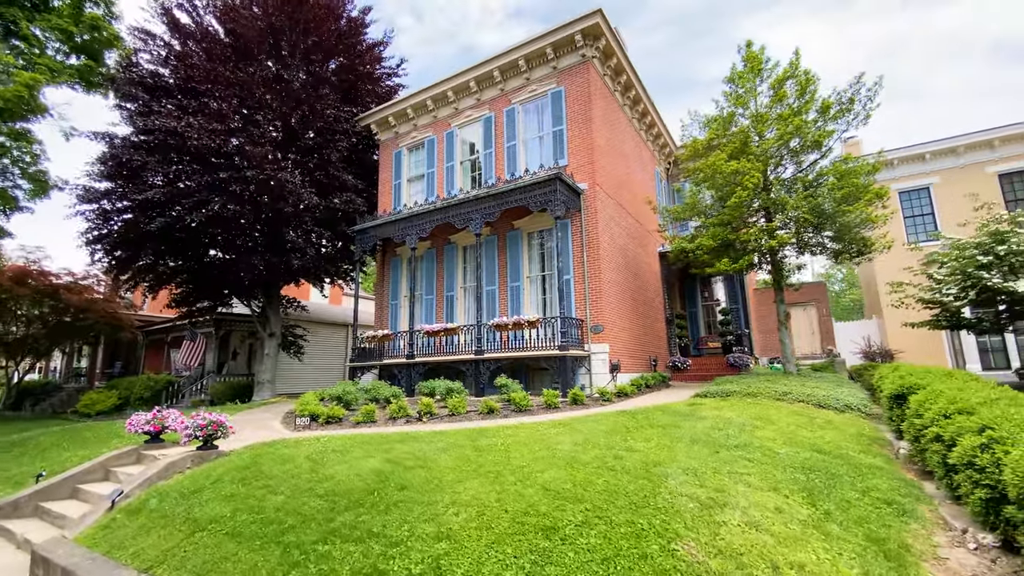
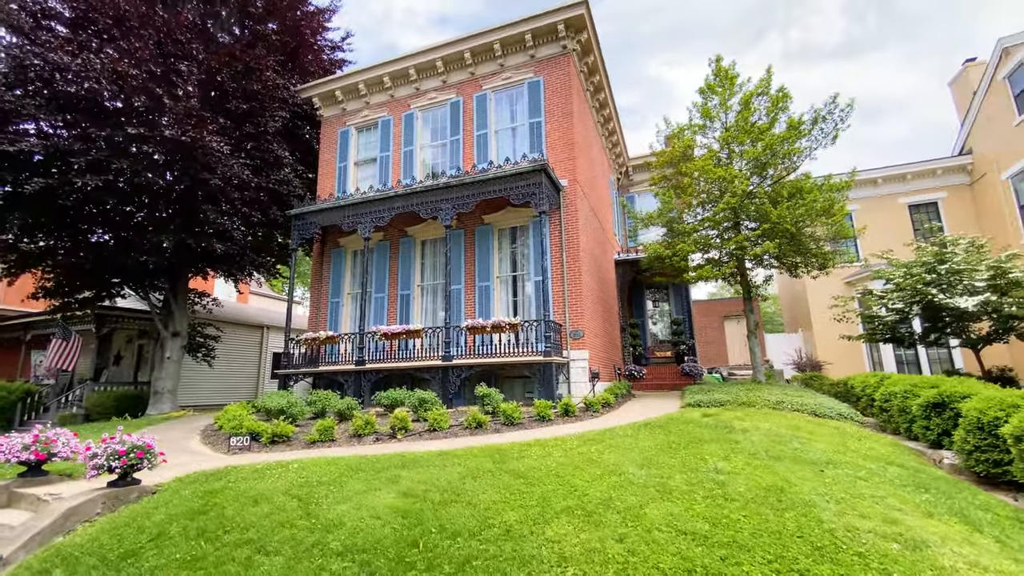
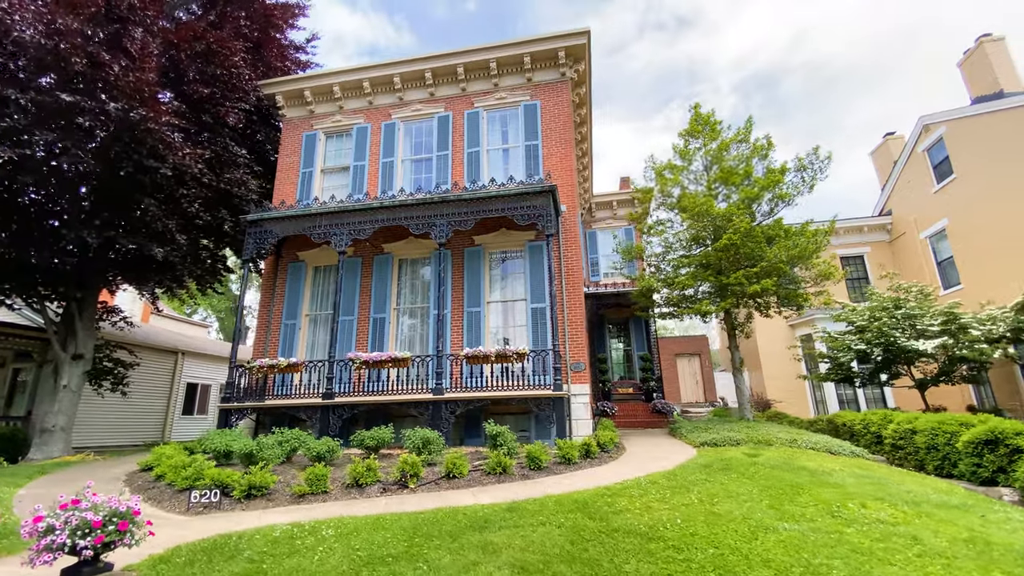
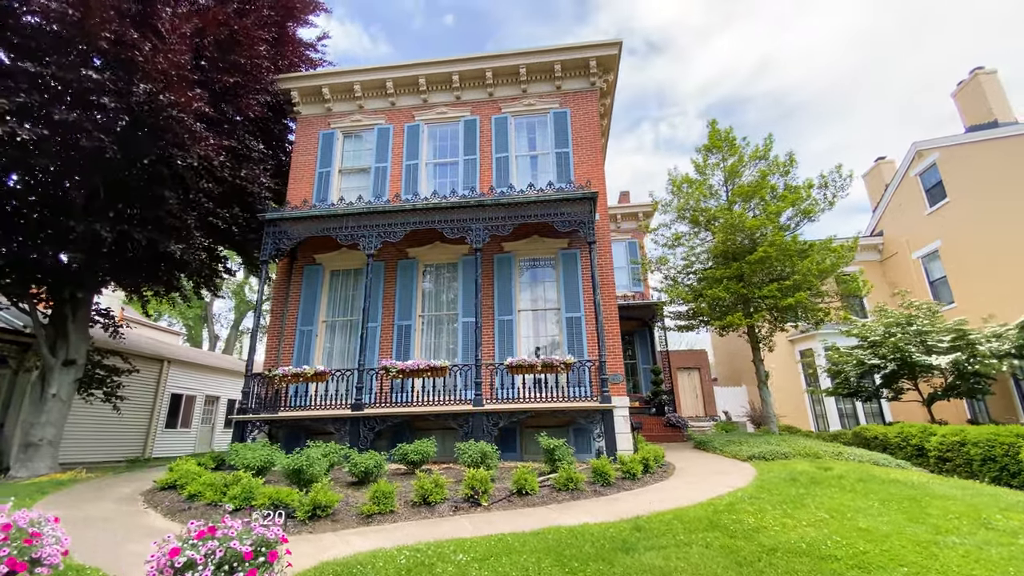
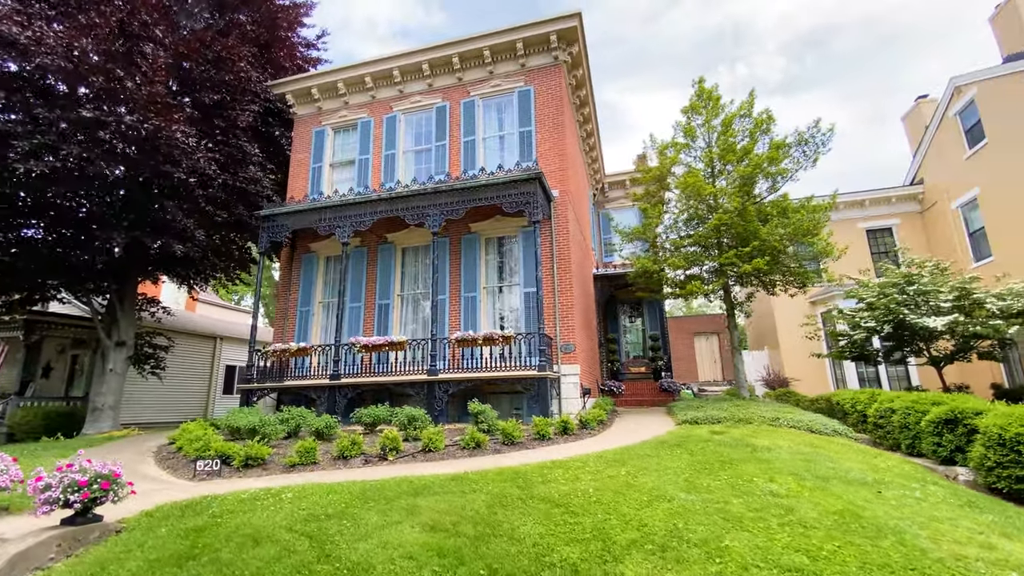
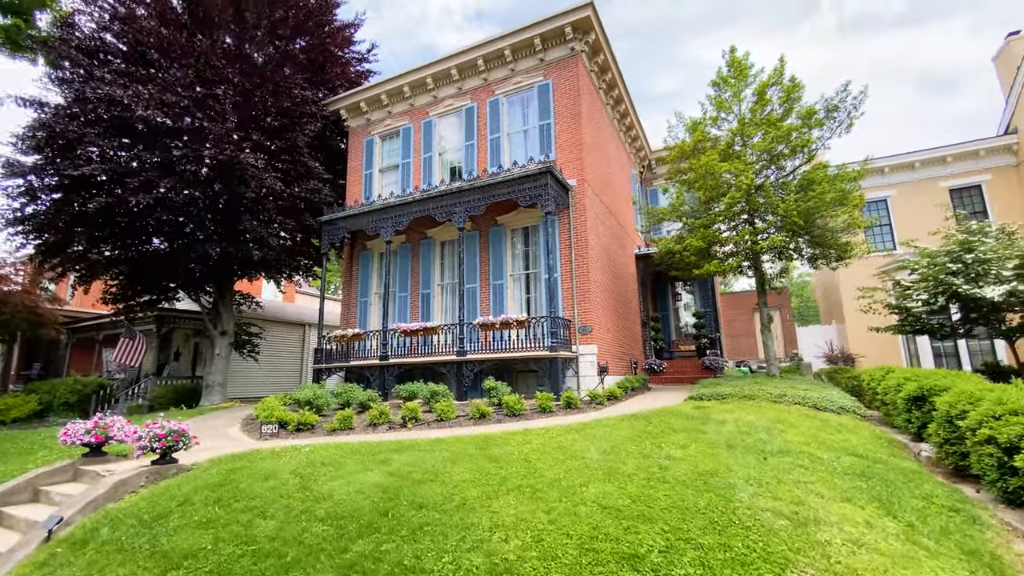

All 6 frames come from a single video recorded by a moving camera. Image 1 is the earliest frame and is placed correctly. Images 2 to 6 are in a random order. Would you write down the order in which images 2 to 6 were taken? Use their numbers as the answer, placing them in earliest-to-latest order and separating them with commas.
6, 2, 5, 3, 4
